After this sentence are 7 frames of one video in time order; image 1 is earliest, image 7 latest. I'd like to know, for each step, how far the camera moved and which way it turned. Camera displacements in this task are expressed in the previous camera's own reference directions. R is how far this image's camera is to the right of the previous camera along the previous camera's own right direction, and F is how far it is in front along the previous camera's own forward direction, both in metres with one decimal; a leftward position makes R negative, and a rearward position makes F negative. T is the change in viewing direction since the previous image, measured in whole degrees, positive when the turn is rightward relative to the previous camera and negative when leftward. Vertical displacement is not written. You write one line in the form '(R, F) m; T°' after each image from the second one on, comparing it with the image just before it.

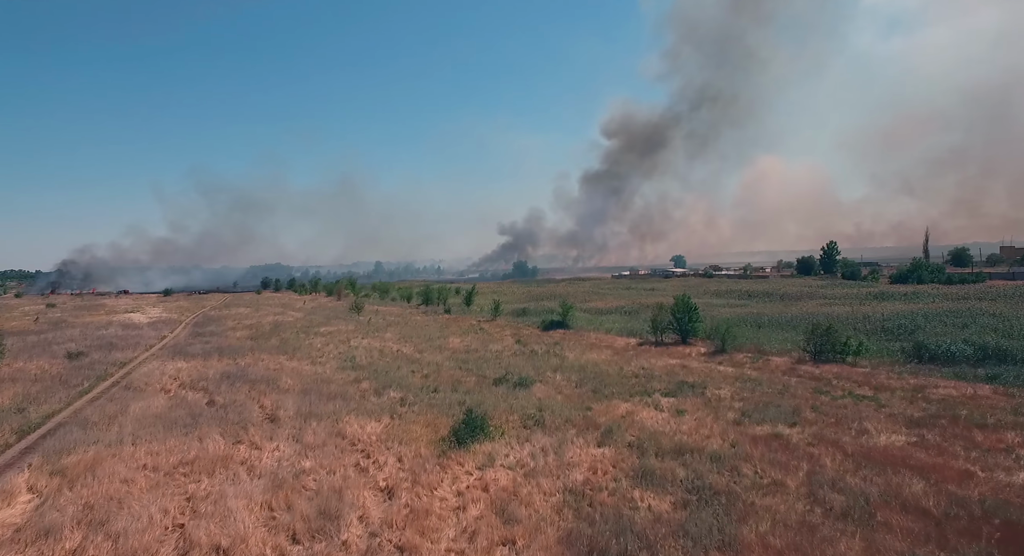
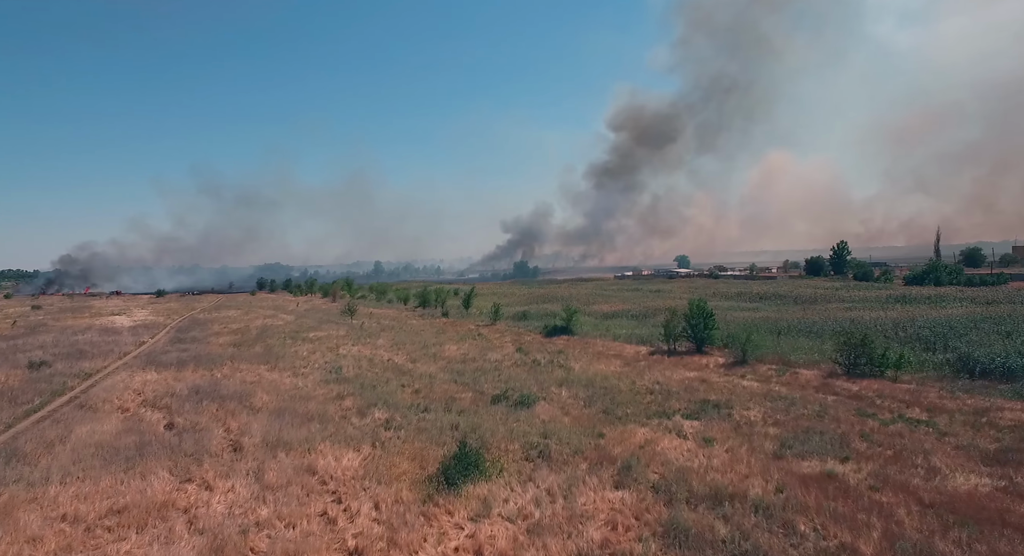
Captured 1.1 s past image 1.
(0.0, +2.6) m; 0°
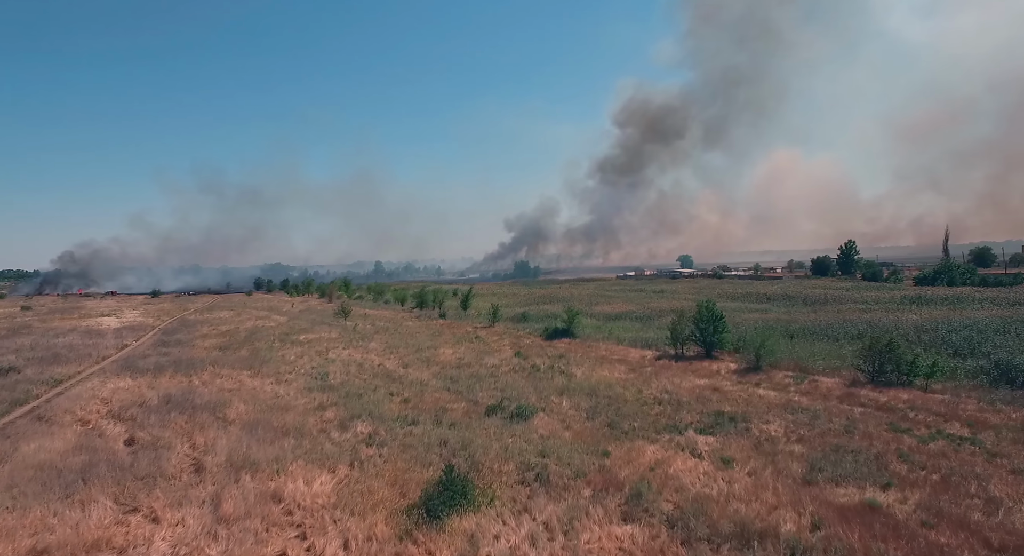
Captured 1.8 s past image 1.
(+0.2, +1.8) m; 0°
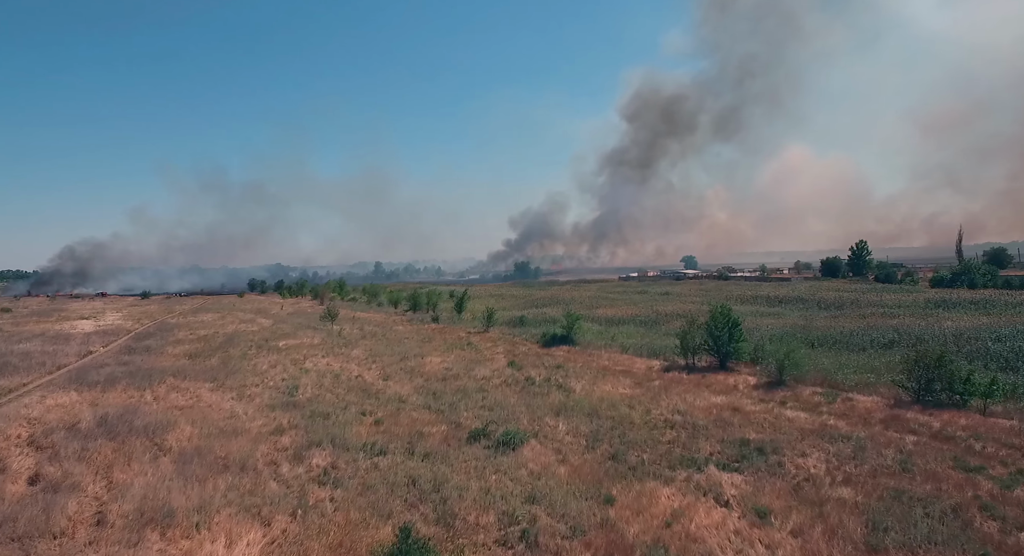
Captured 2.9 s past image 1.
(+0.4, +3.0) m; 0°
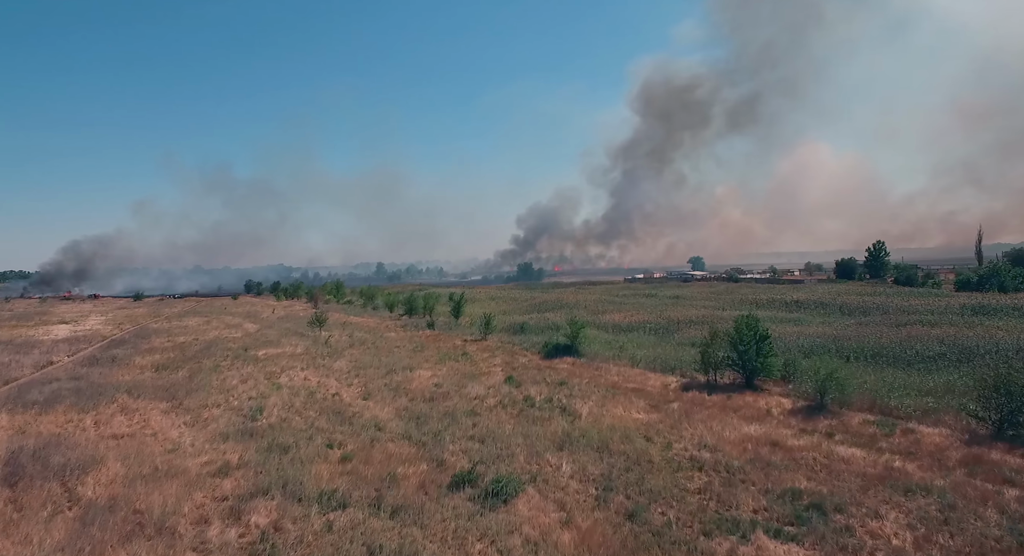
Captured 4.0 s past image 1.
(+0.3, +3.2) m; 0°
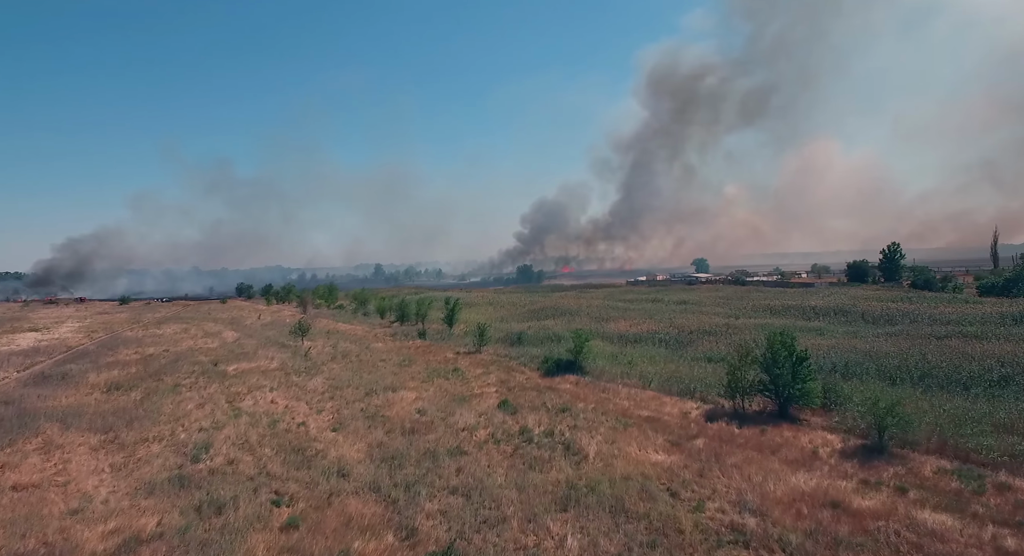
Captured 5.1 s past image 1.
(+0.2, +3.4) m; 0°
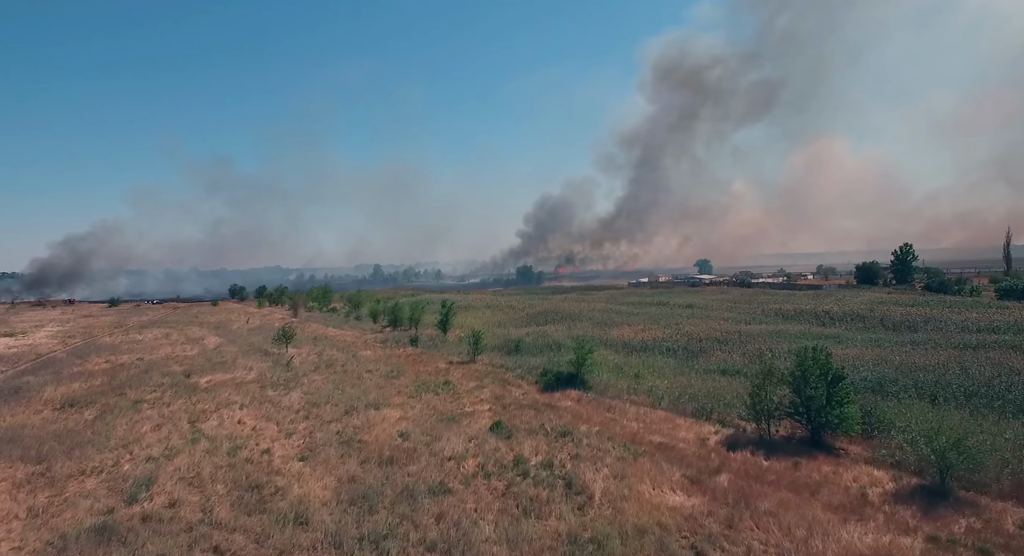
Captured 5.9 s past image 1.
(+0.2, +2.6) m; 0°
